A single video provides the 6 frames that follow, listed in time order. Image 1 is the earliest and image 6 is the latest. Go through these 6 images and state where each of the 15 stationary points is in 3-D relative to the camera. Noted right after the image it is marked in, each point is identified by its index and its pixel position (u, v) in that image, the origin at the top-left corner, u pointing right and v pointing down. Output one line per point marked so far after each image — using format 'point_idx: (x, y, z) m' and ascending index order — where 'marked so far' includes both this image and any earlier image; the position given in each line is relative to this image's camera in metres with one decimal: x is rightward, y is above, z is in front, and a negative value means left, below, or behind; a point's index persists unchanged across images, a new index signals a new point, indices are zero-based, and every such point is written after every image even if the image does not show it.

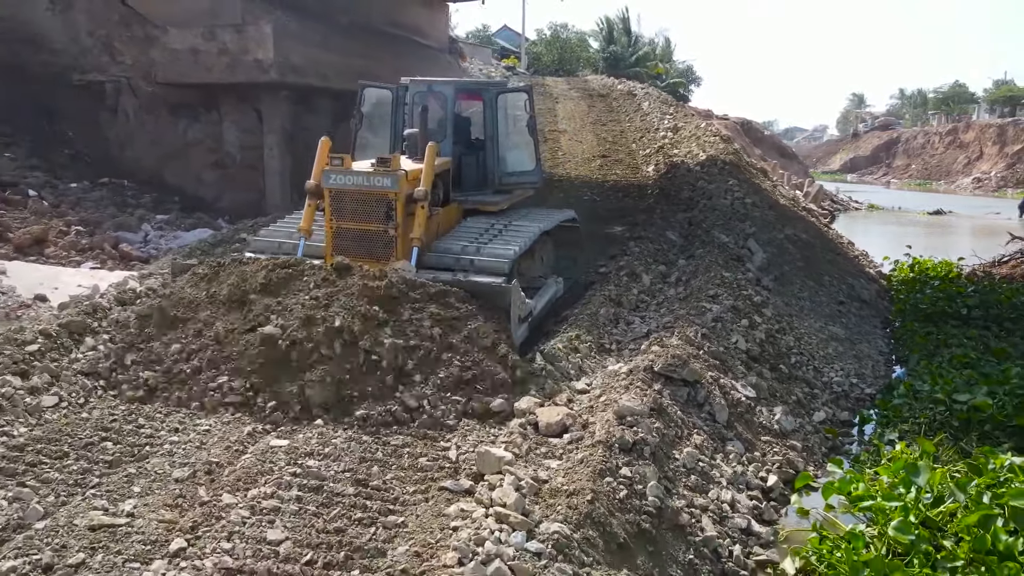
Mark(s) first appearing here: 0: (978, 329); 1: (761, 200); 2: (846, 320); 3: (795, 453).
0: (+5.3, -0.4, +8.5) m
1: (+3.9, +1.4, +11.4) m
2: (+3.9, -0.4, +8.6) m
3: (+2.0, -1.1, +5.2) m
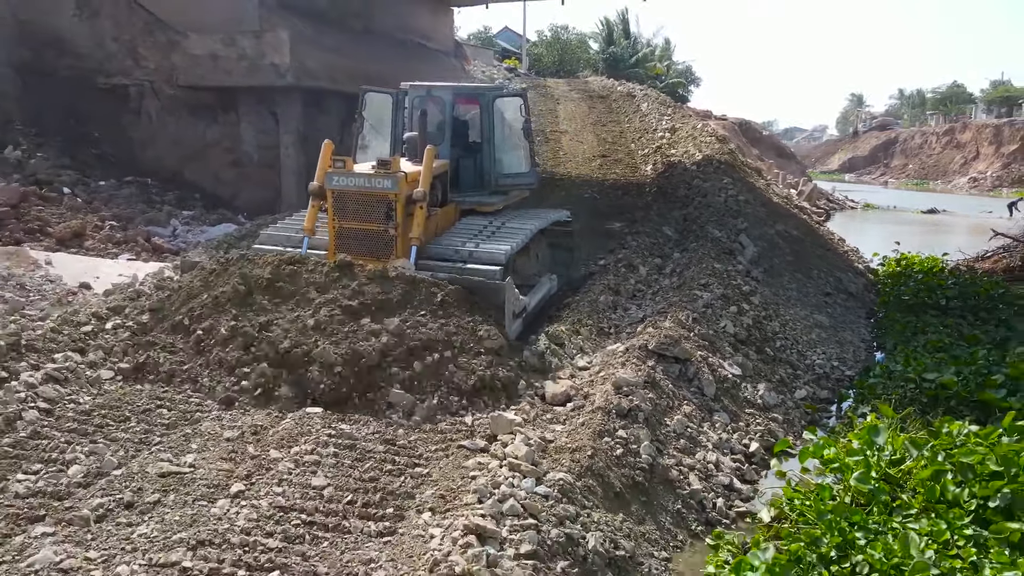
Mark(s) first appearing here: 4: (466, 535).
0: (+5.4, -0.3, +9.0) m
1: (+3.9, +1.5, +12.0) m
2: (+4.0, -0.3, +9.2) m
3: (+2.1, -1.0, +5.8) m
4: (-0.2, -1.1, +3.4) m
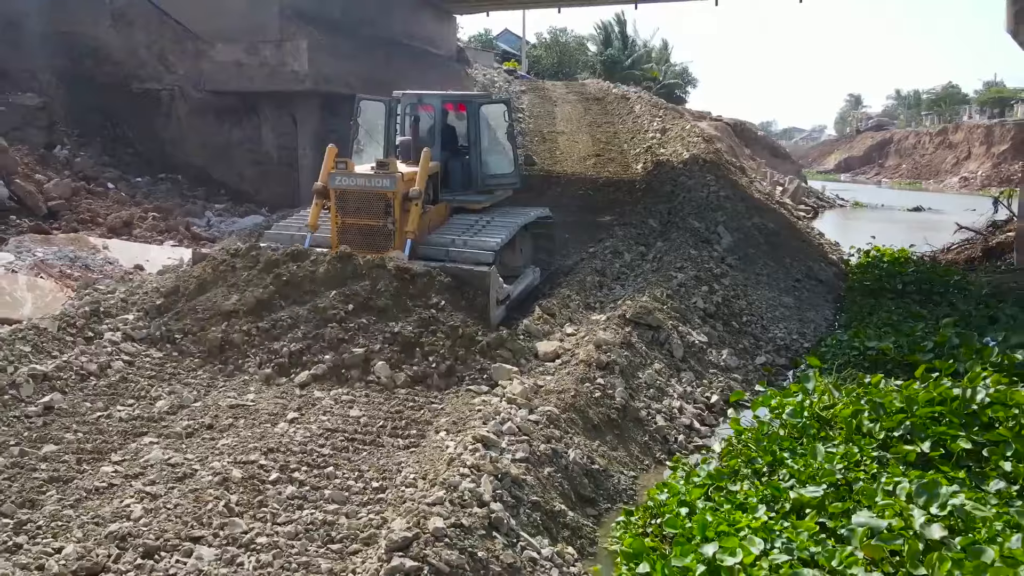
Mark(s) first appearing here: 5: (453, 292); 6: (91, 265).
0: (+5.4, -0.1, +10.1) m
1: (+3.9, +1.7, +13.0) m
2: (+4.0, -0.1, +10.2) m
3: (+2.0, -0.8, +6.8) m
4: (-0.2, -0.9, +4.4) m
5: (-0.5, -0.1, +6.3) m
6: (-4.2, +0.2, +7.5) m
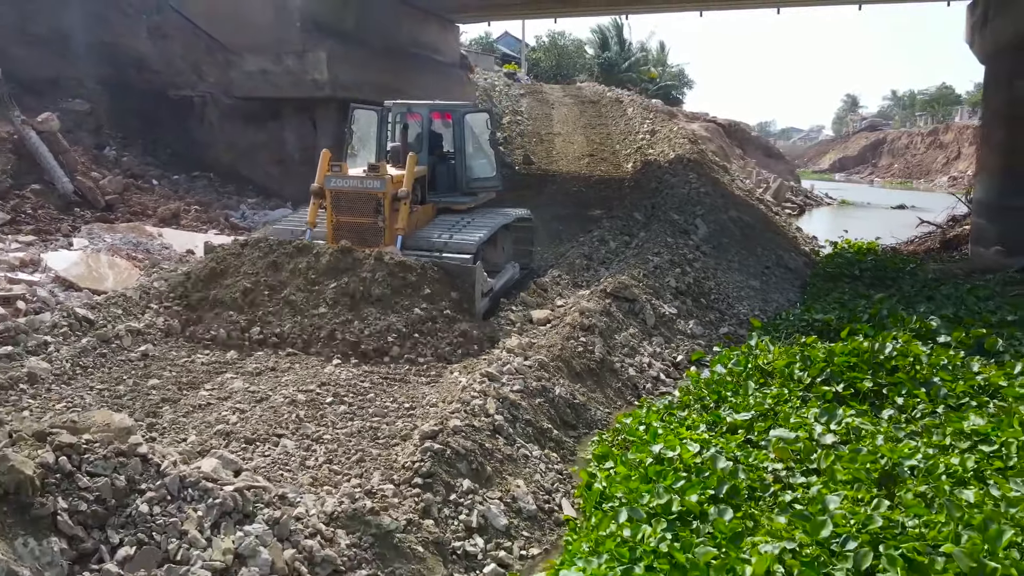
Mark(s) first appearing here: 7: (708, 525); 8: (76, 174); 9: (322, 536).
0: (+5.4, +0.1, +11.3) m
1: (+3.9, +1.9, +14.3) m
2: (+3.9, +0.2, +11.5) m
3: (+2.0, -0.6, +8.1) m
4: (-0.2, -0.7, +5.7) m
5: (-0.6, +0.1, +7.5) m
6: (-4.3, +0.5, +8.7) m
7: (+1.1, -1.3, +4.1) m
8: (-6.0, +1.6, +10.3) m
9: (-0.9, -1.2, +3.6) m
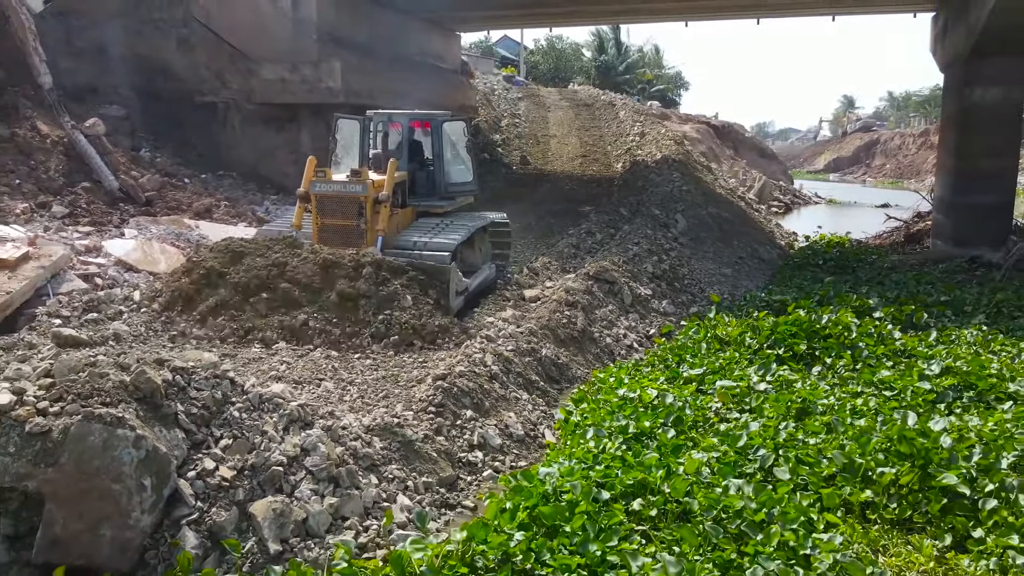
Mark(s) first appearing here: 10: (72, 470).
0: (+5.3, +0.3, +12.6) m
1: (+3.8, +2.1, +15.5) m
2: (+3.9, +0.4, +12.7) m
3: (+2.0, -0.4, +9.3) m
4: (-0.3, -0.5, +6.9) m
5: (-0.6, +0.3, +8.8) m
6: (-4.3, +0.7, +10.0) m
7: (+1.0, -1.1, +5.3) m
8: (-6.1, +1.8, +11.5) m
9: (-1.0, -1.0, +4.8) m
10: (-2.2, -0.9, +3.8) m
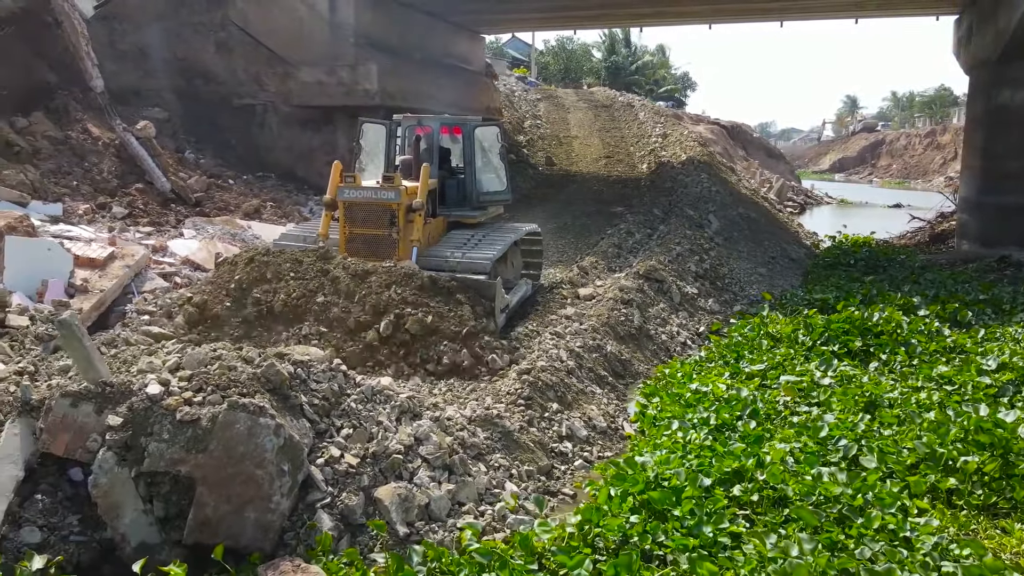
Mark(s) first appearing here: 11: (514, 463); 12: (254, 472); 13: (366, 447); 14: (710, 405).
0: (+6.0, +0.3, +12.8) m
1: (+4.5, +2.1, +15.7) m
2: (+4.6, +0.4, +12.9) m
3: (+2.6, -0.4, +9.6) m
4: (+0.4, -0.5, +7.1) m
5: (+0.1, +0.4, +9.0) m
6: (-3.7, +0.7, +10.2) m
7: (+1.7, -1.1, +5.6) m
8: (-5.4, +1.8, +11.7) m
9: (-0.3, -1.0, +5.0) m
10: (-1.6, -0.9, +4.0) m
11: (0.0, -1.2, +5.0) m
12: (-1.4, -1.0, +4.0) m
13: (-0.9, -1.0, +4.5) m
14: (+1.6, -0.9, +6.0) m
